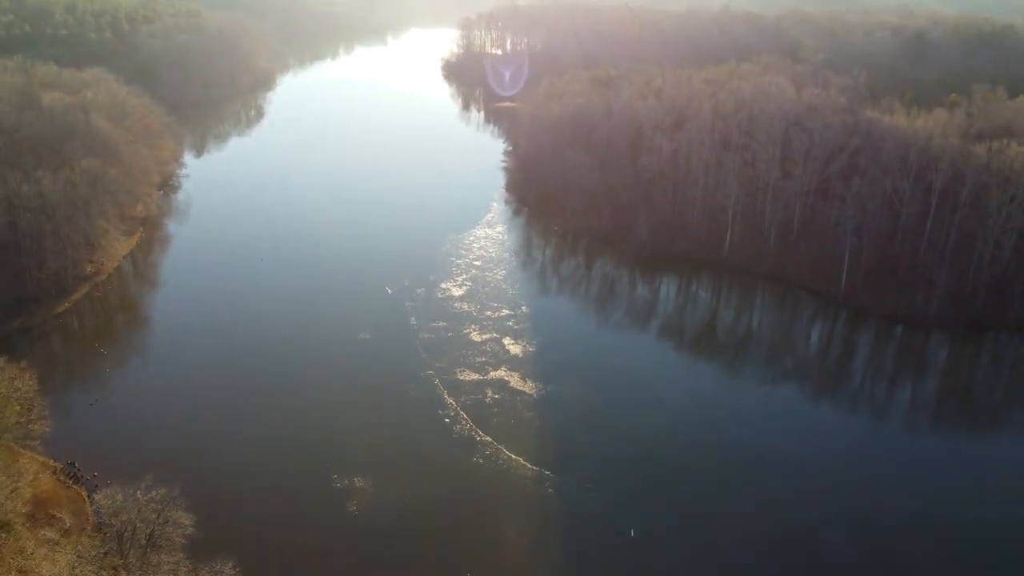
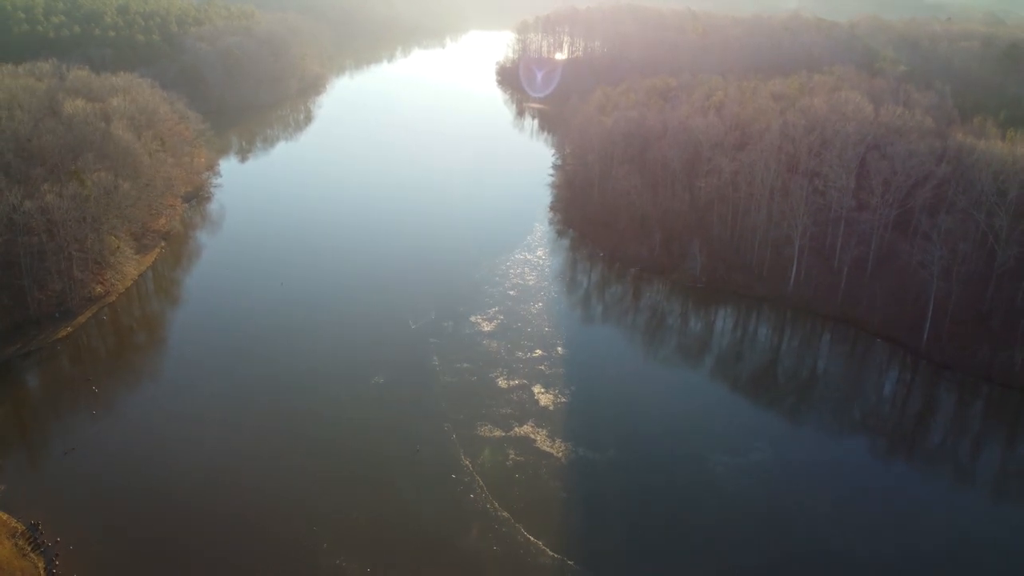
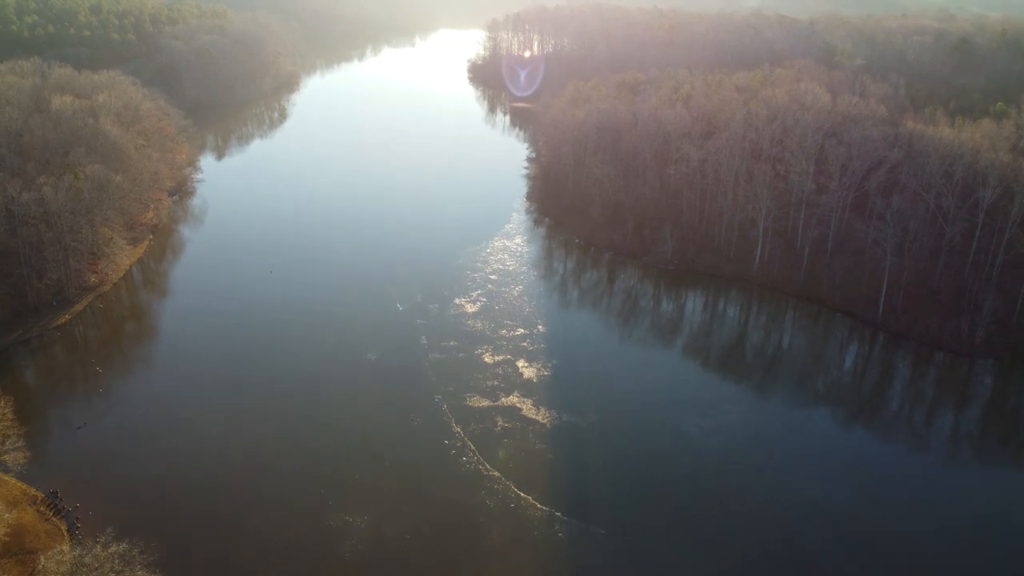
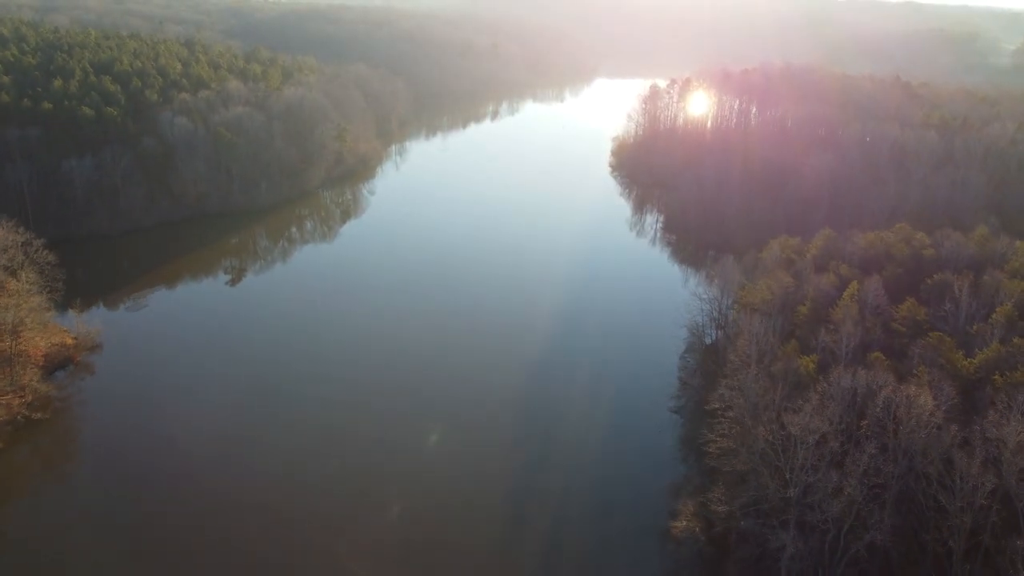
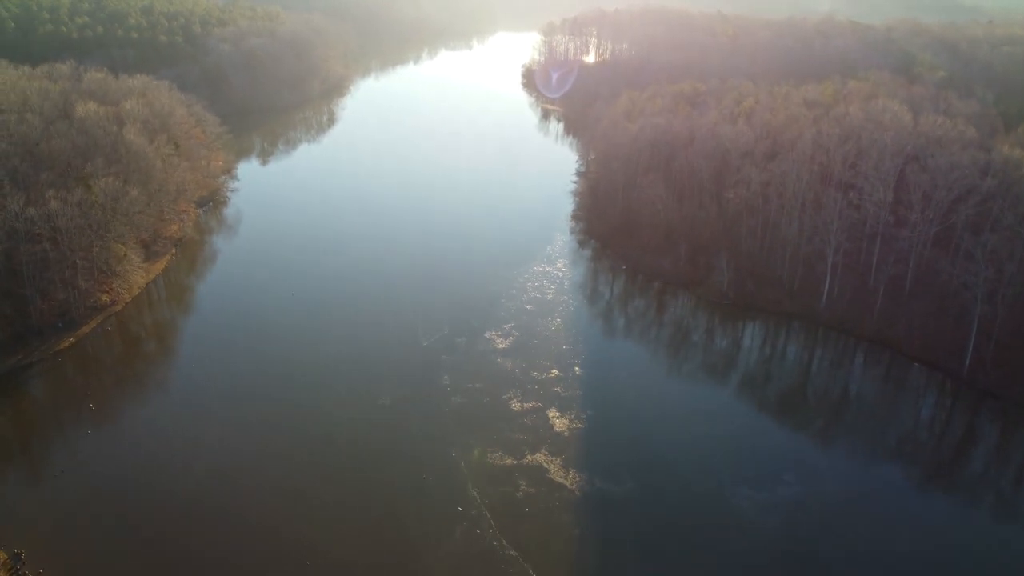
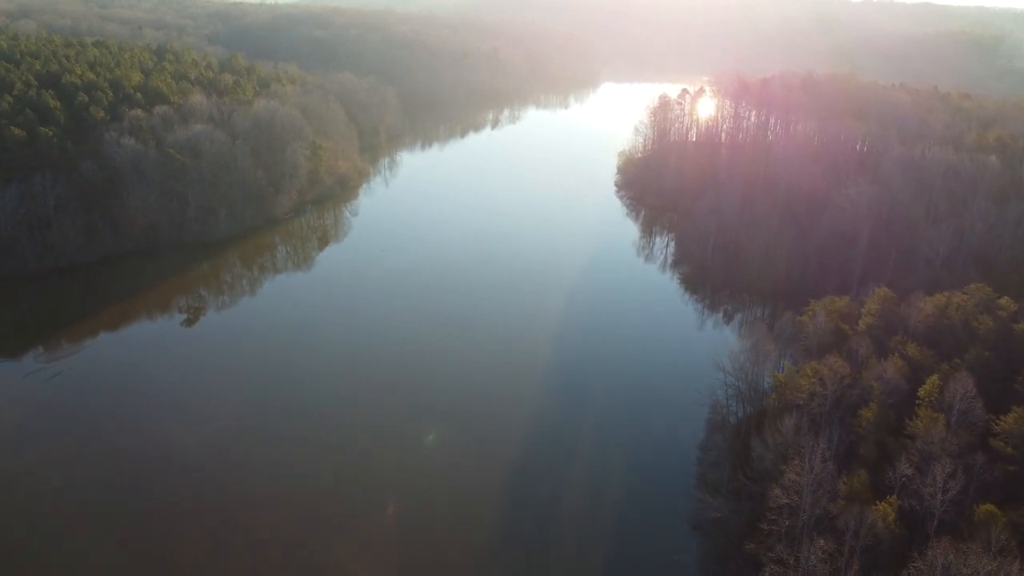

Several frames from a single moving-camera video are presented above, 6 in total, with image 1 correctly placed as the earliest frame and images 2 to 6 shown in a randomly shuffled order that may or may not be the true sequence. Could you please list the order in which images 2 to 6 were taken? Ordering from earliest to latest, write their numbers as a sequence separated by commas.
3, 2, 5, 4, 6
